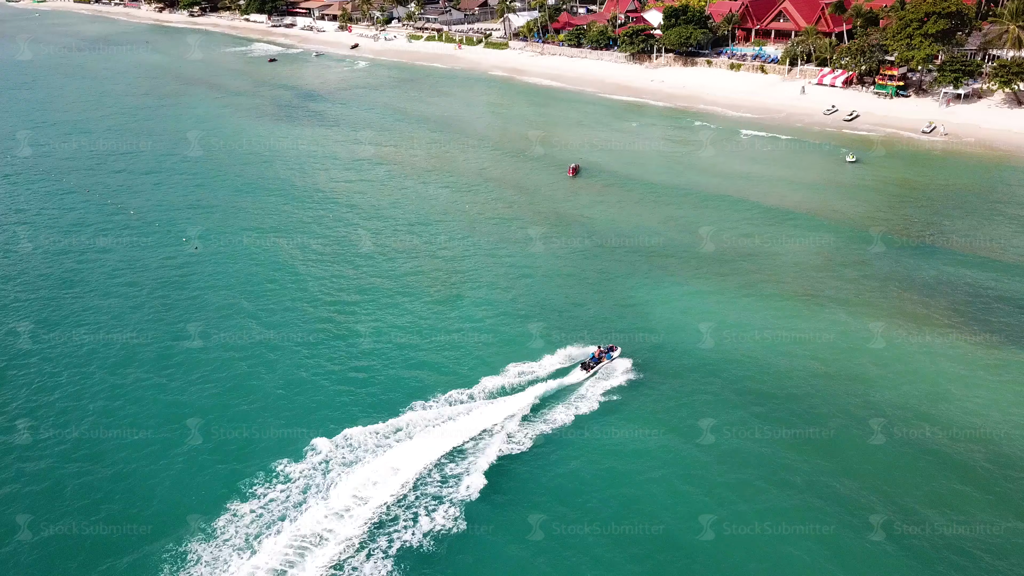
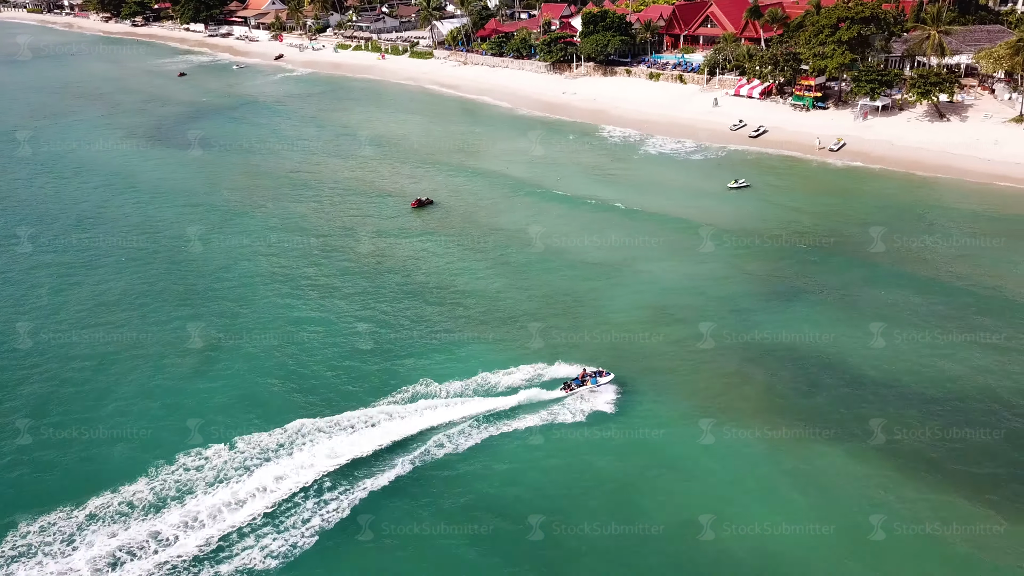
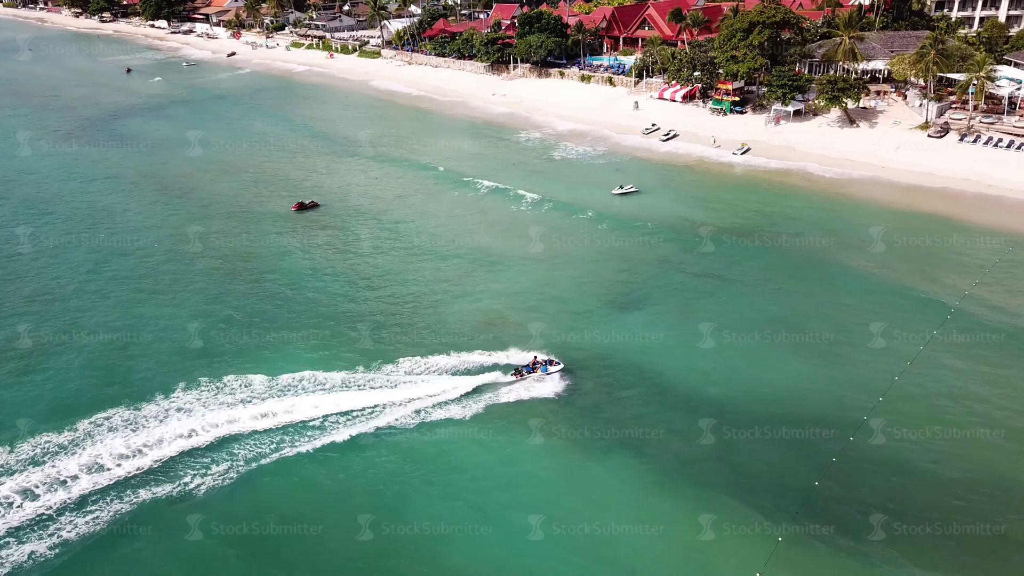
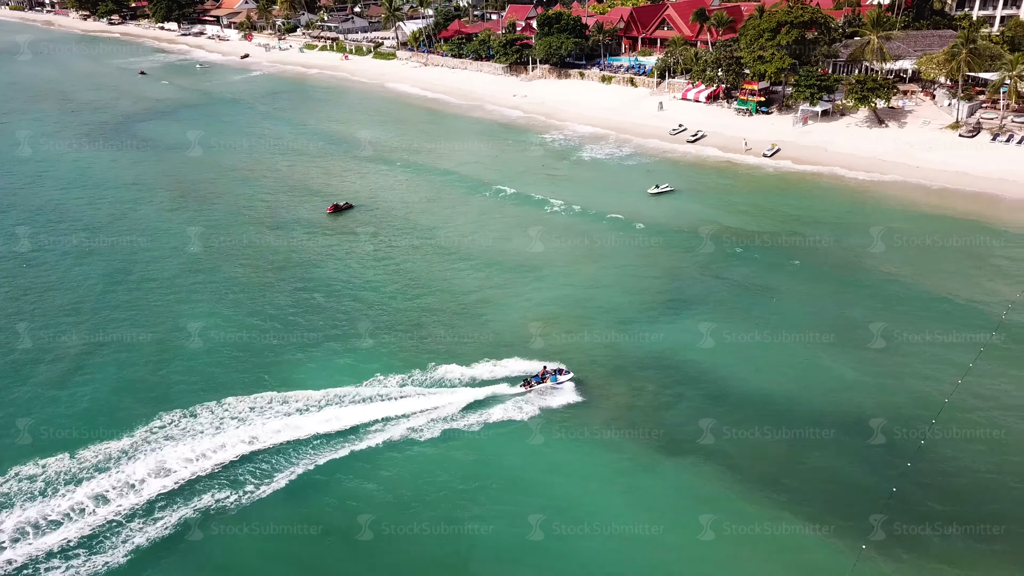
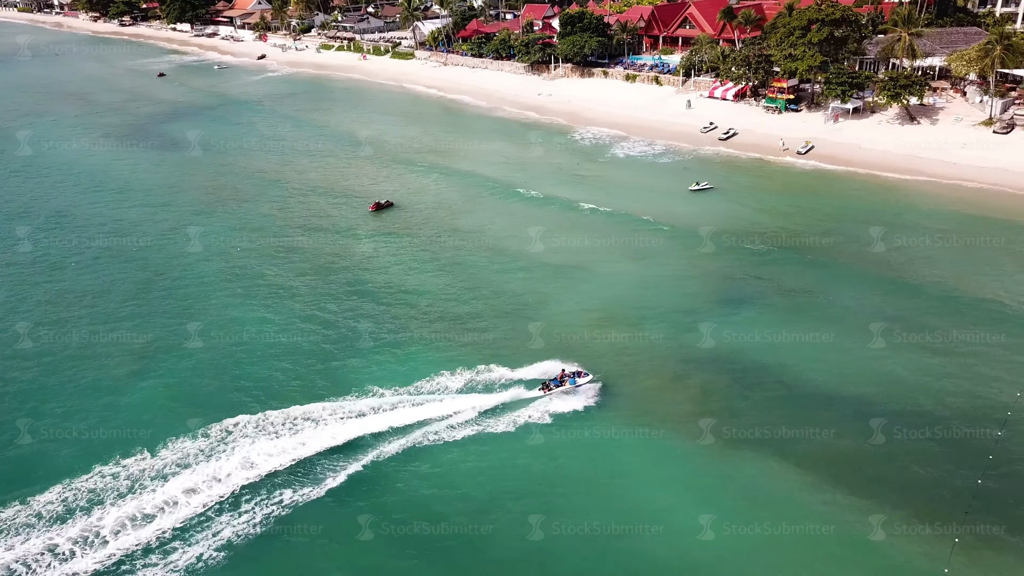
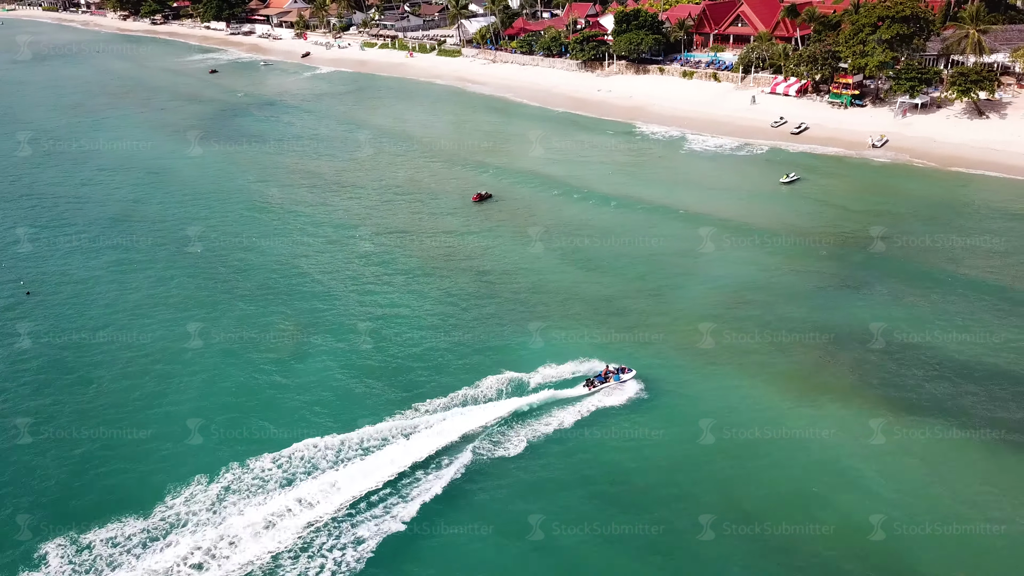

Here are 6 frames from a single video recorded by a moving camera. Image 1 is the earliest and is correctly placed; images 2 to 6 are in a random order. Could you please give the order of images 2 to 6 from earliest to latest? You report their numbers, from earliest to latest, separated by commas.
6, 2, 5, 4, 3
